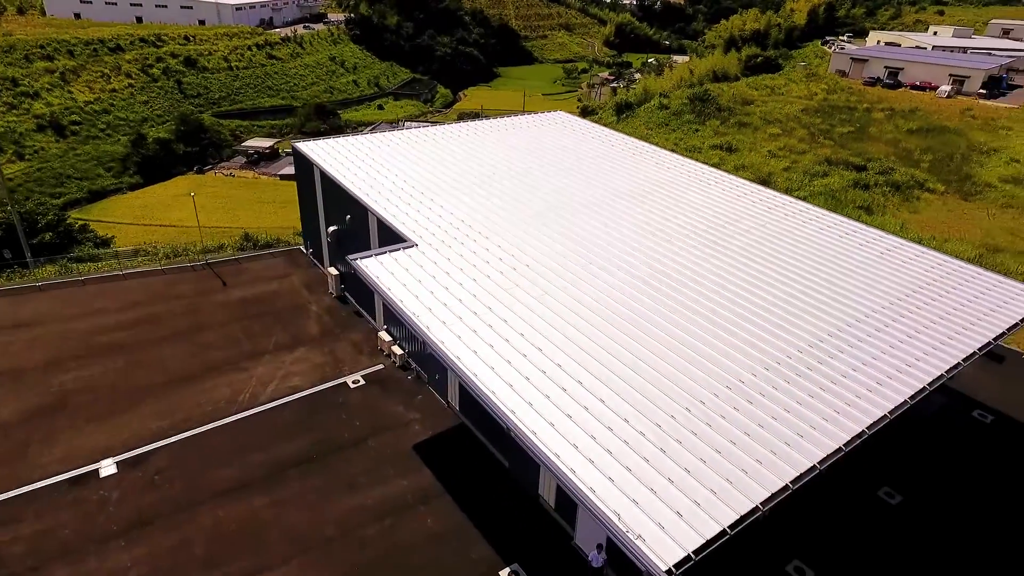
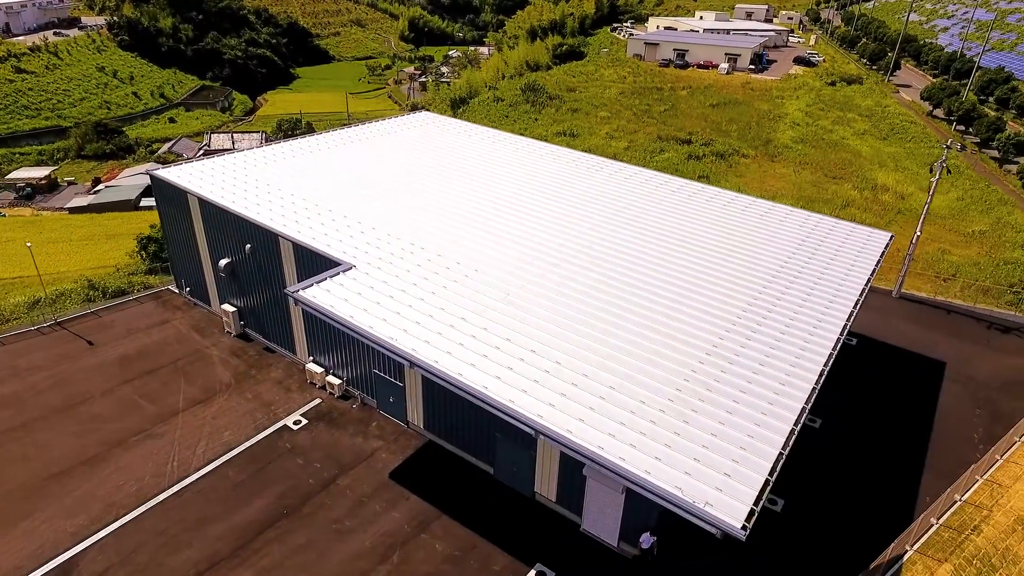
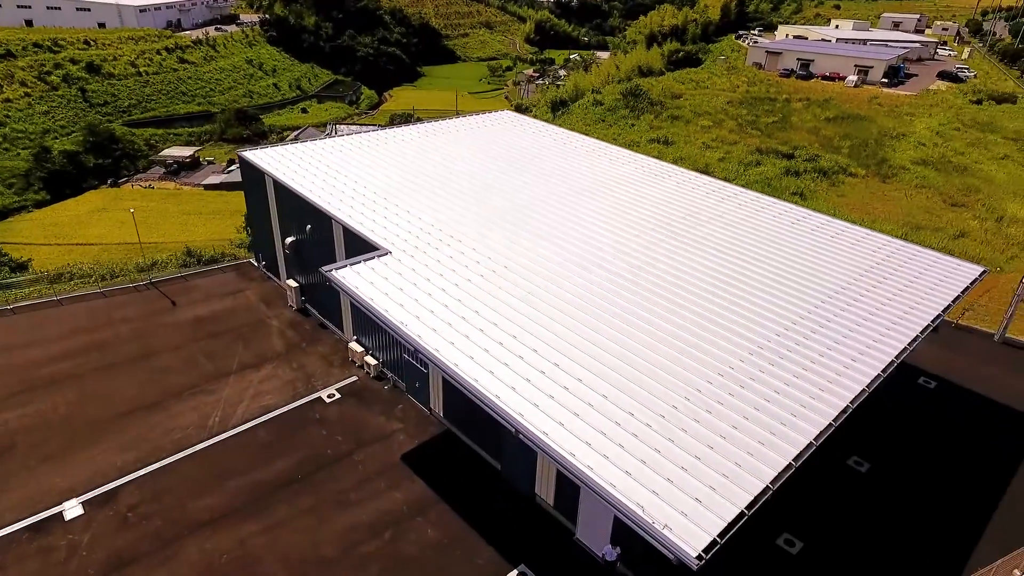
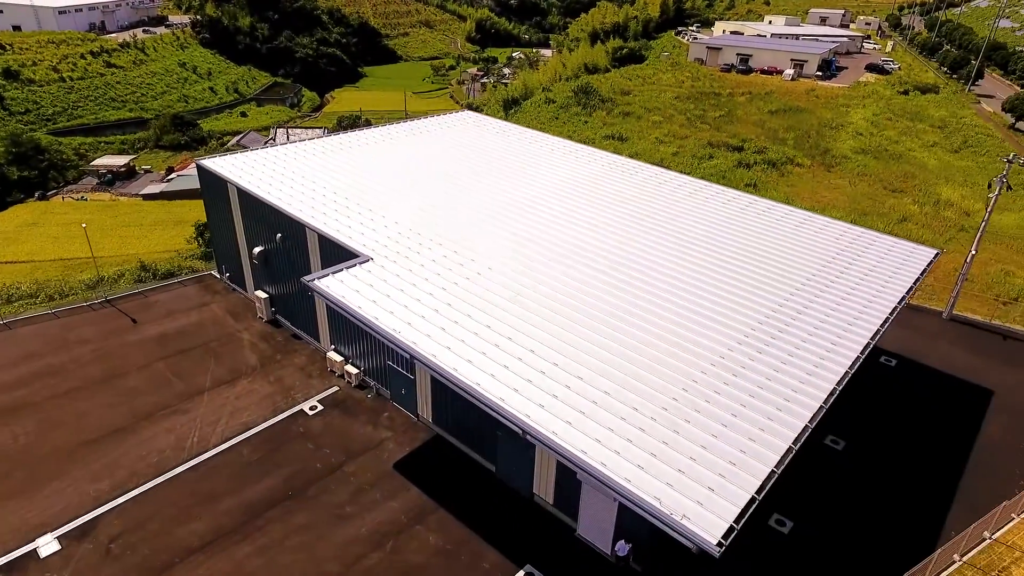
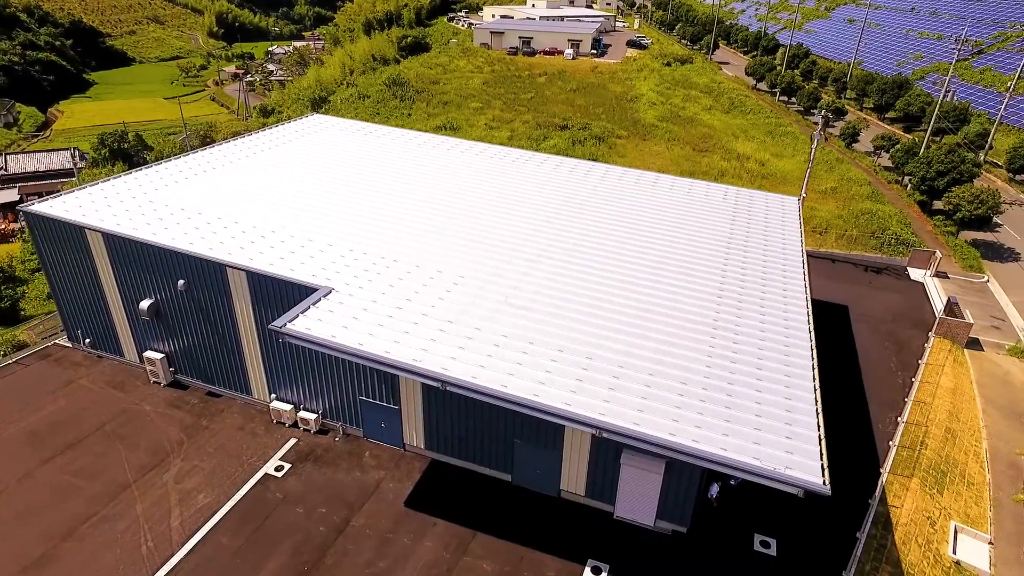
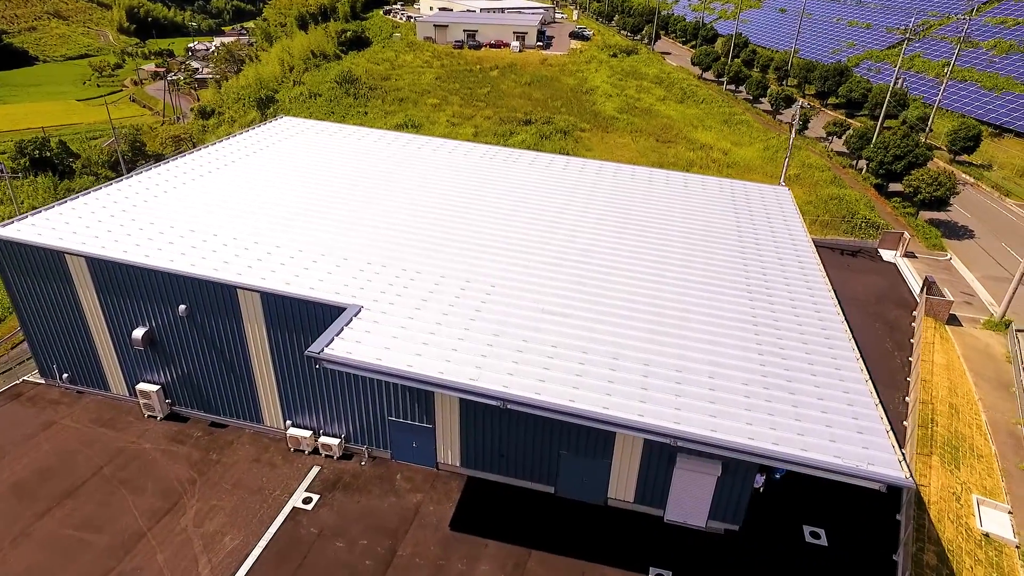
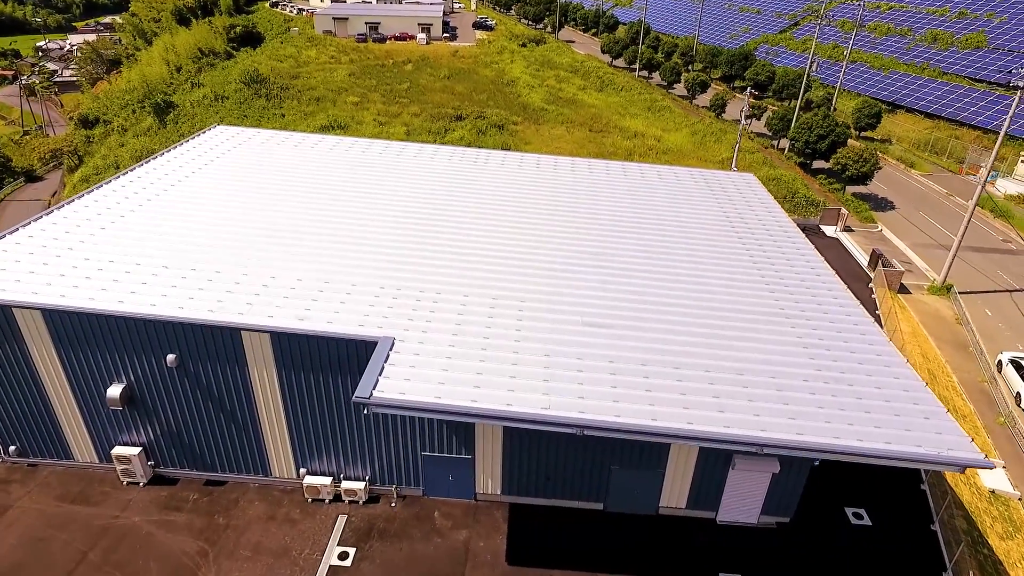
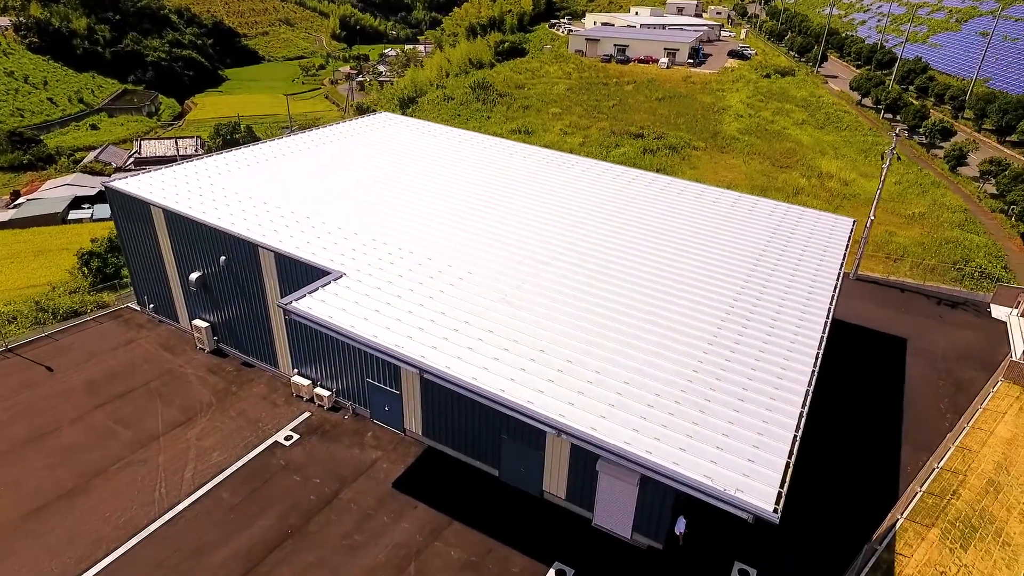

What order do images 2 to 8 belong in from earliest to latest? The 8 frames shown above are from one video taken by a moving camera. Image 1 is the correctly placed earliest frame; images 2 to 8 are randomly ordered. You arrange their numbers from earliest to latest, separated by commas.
3, 4, 2, 8, 5, 6, 7
